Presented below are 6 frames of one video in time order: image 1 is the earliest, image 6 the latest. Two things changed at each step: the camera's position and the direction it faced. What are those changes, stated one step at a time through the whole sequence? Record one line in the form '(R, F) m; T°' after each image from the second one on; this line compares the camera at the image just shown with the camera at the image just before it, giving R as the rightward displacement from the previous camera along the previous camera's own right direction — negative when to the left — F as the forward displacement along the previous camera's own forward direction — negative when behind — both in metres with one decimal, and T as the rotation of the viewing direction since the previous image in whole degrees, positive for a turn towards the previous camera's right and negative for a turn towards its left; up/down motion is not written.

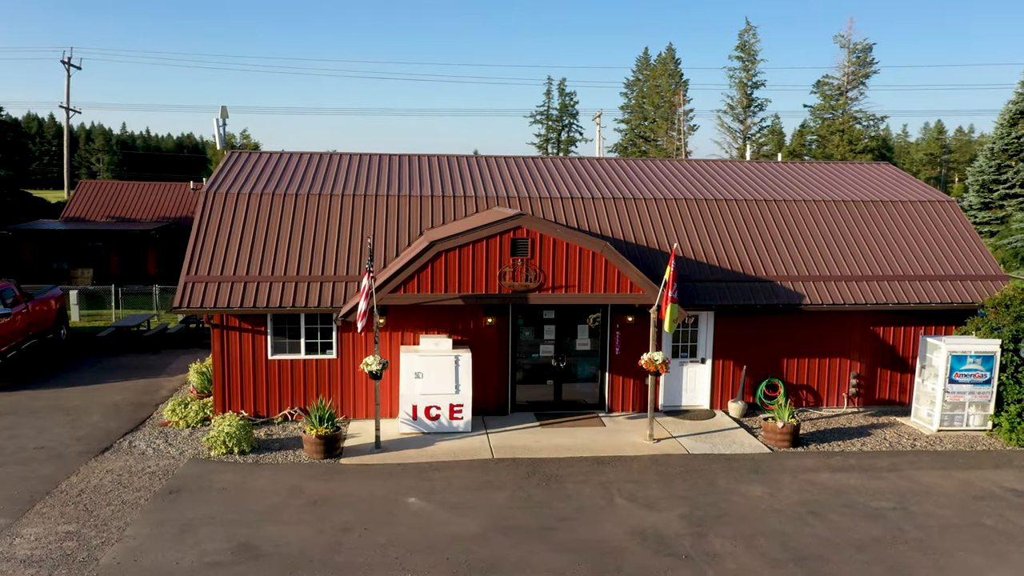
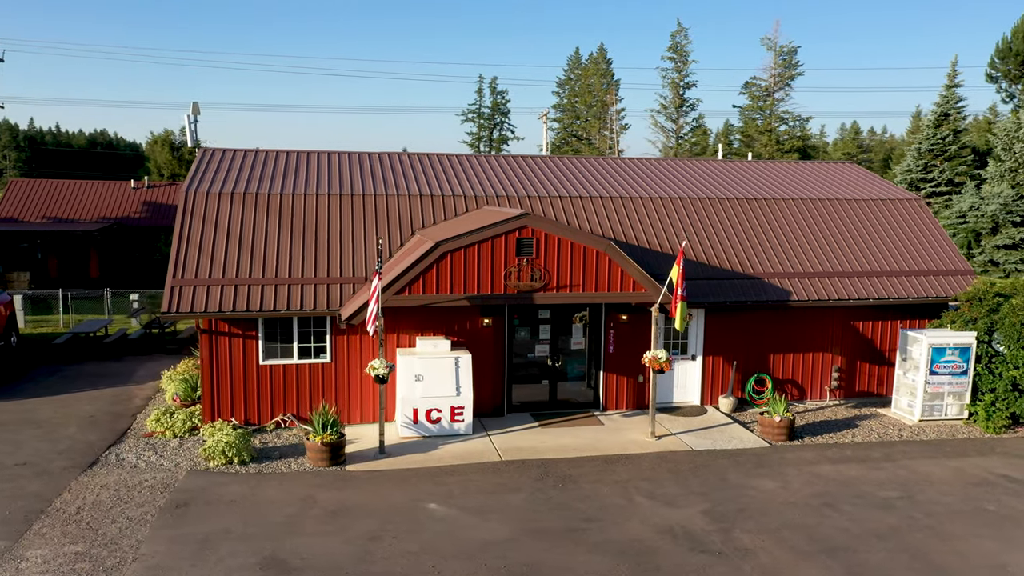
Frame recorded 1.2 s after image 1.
(-1.1, +0.2) m; +5°
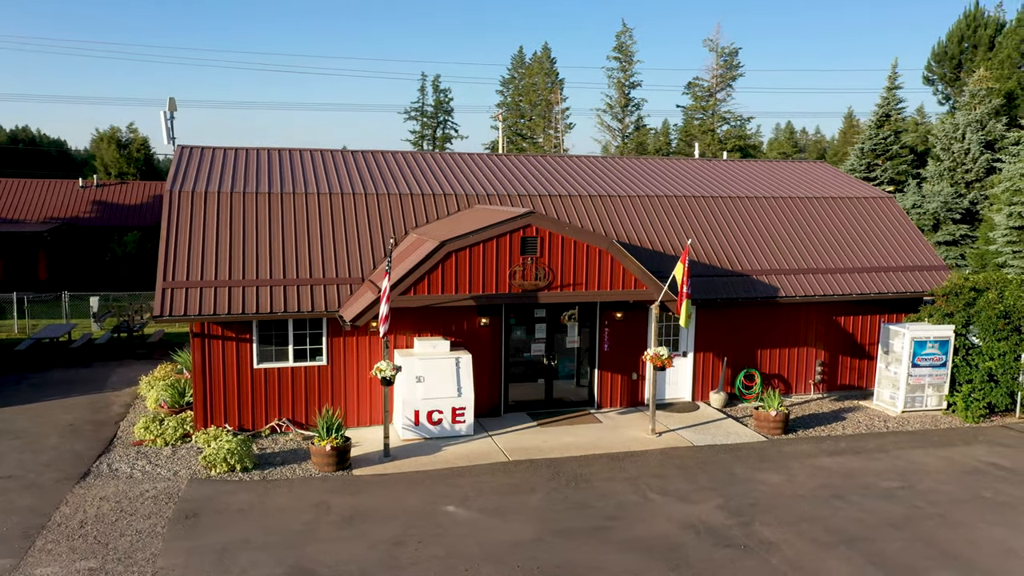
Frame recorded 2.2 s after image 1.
(-0.9, +0.1) m; +4°
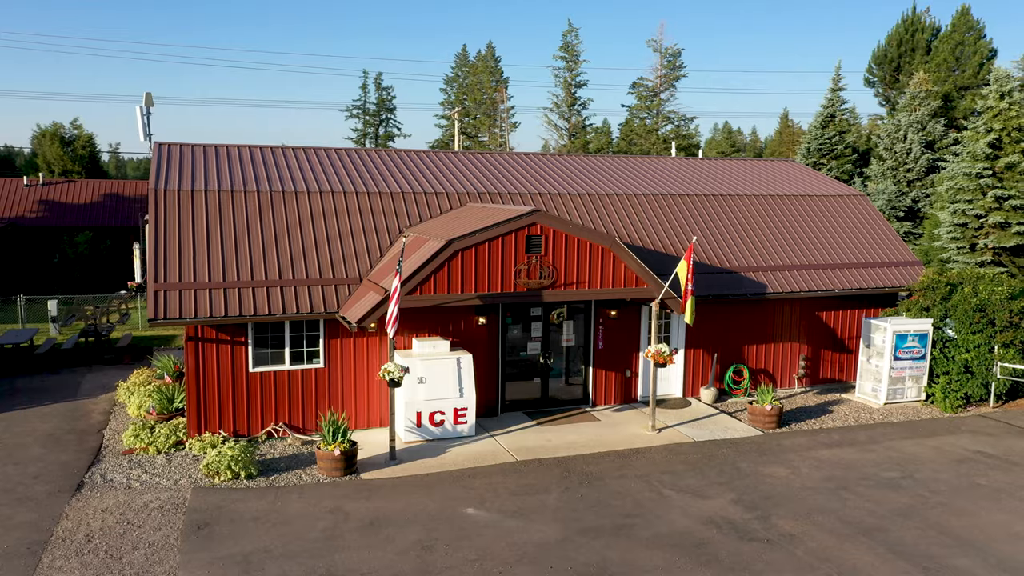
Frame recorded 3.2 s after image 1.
(-0.9, +0.1) m; +4°
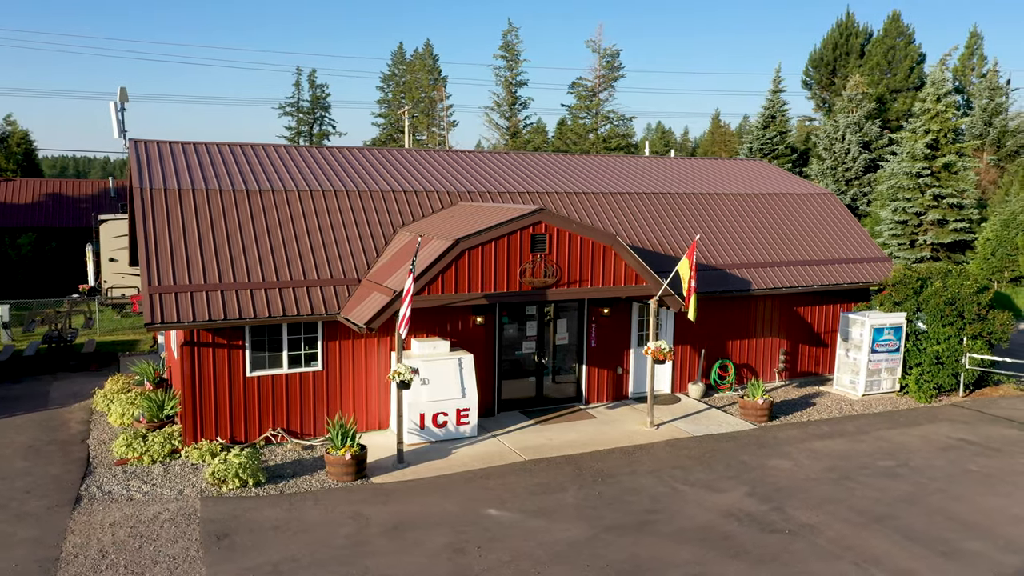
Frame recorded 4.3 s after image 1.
(-1.0, +0.1) m; +5°
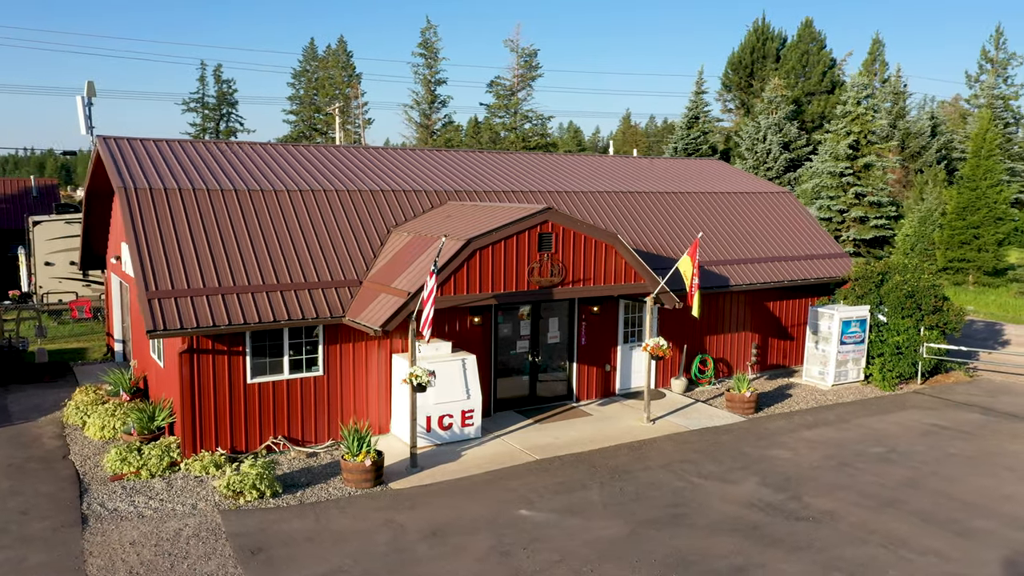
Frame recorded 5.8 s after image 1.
(-1.4, +0.1) m; +6°
